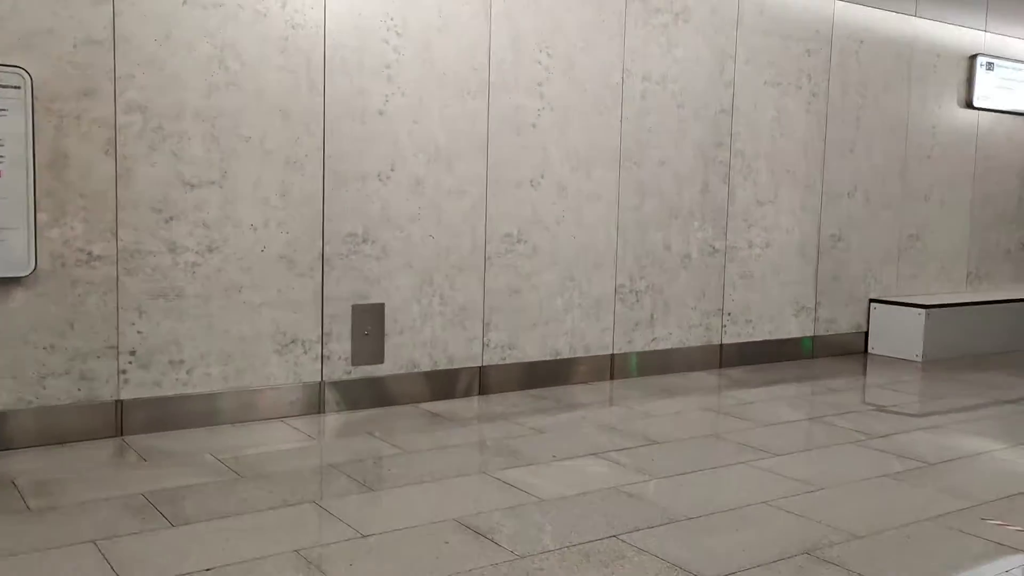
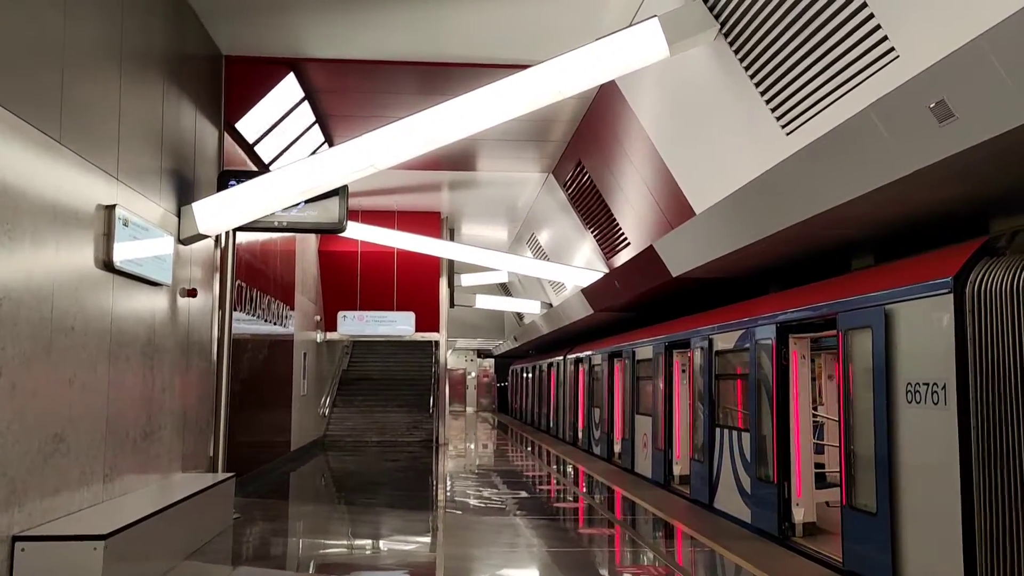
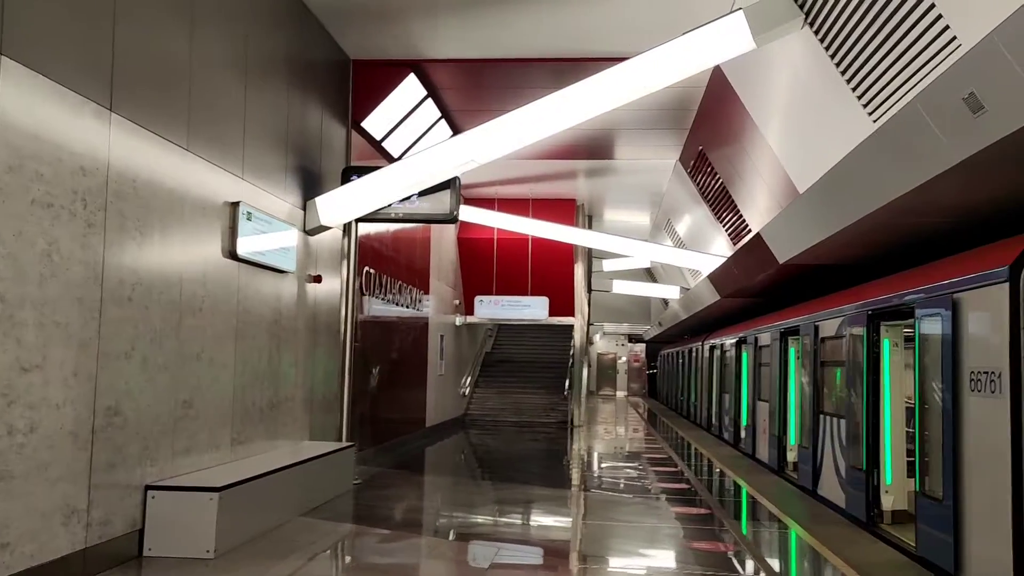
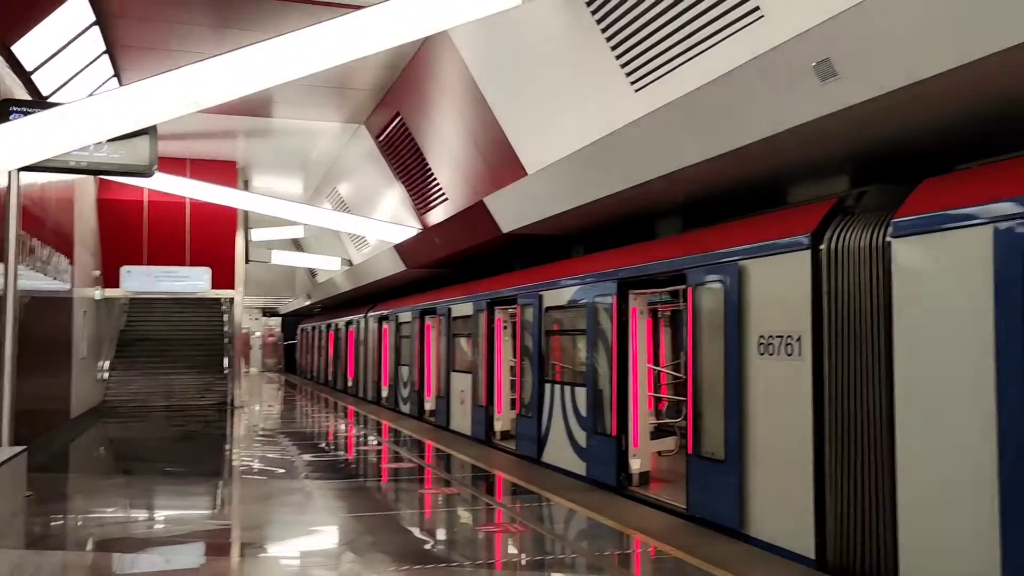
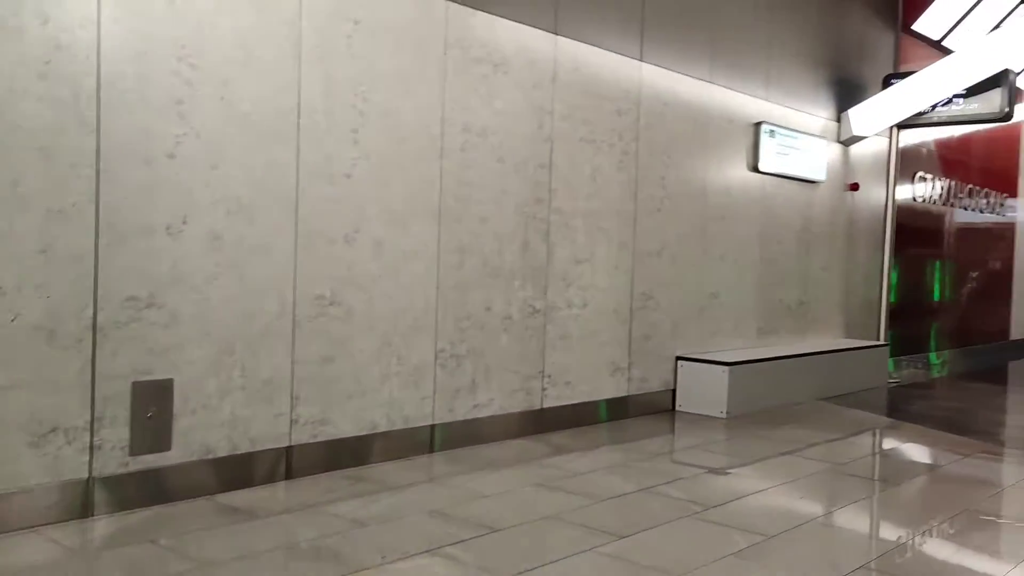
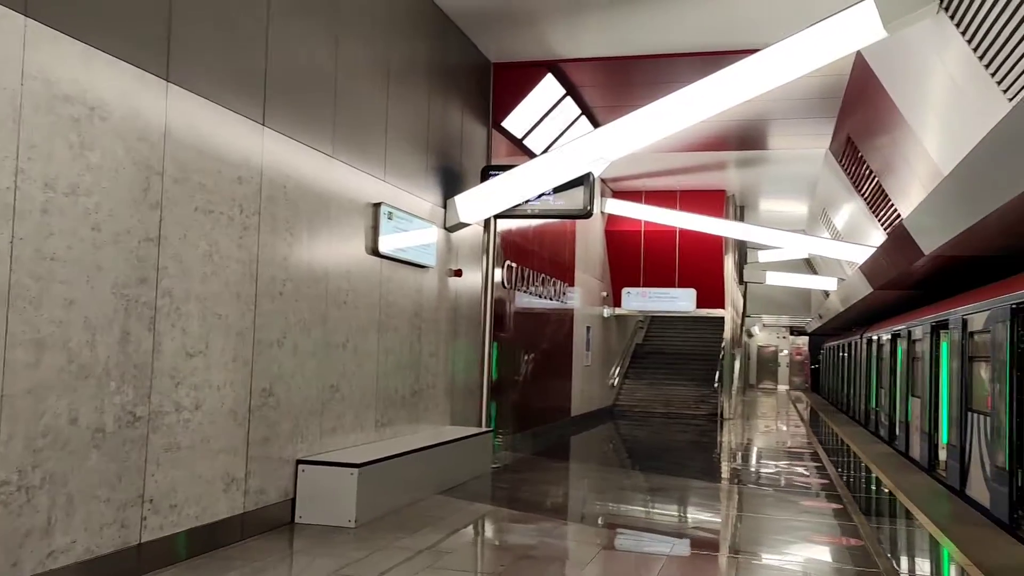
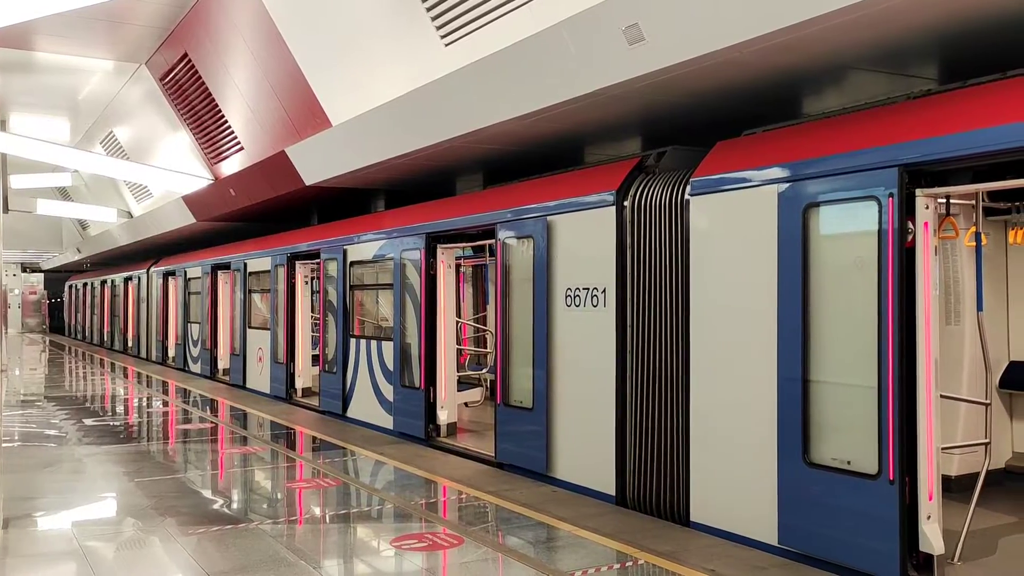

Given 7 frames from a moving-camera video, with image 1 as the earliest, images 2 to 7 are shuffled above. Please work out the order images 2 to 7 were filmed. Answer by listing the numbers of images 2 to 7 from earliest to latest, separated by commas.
5, 6, 3, 2, 4, 7
